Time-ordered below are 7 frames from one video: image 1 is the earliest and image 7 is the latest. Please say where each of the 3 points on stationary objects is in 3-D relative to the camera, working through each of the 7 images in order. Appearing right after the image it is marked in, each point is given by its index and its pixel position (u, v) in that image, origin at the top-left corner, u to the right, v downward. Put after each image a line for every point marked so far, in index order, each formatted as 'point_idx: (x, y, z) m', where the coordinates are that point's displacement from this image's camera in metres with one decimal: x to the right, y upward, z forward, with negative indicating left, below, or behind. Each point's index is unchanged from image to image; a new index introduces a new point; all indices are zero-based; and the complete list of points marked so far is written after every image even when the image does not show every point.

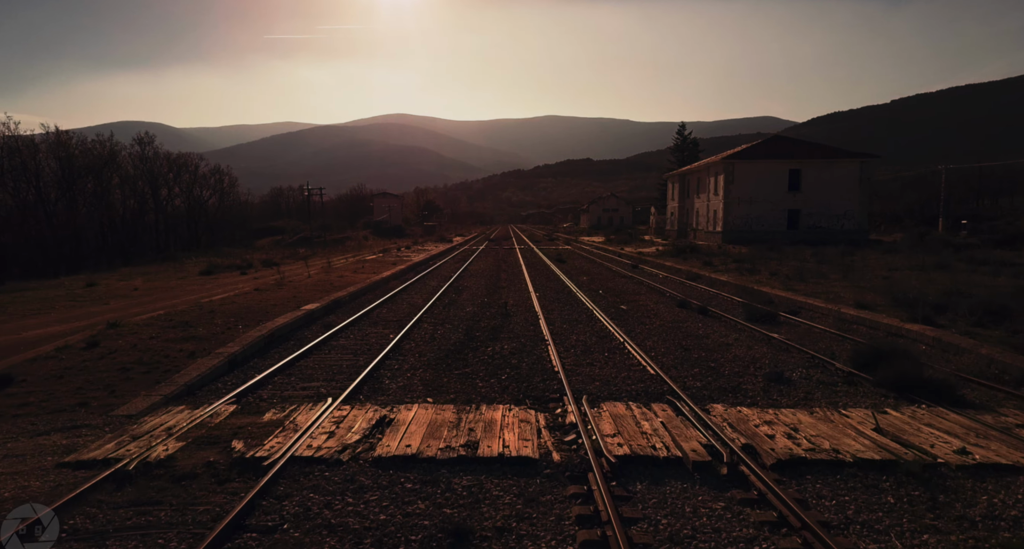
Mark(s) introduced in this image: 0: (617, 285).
0: (+3.1, -0.4, +18.1) m
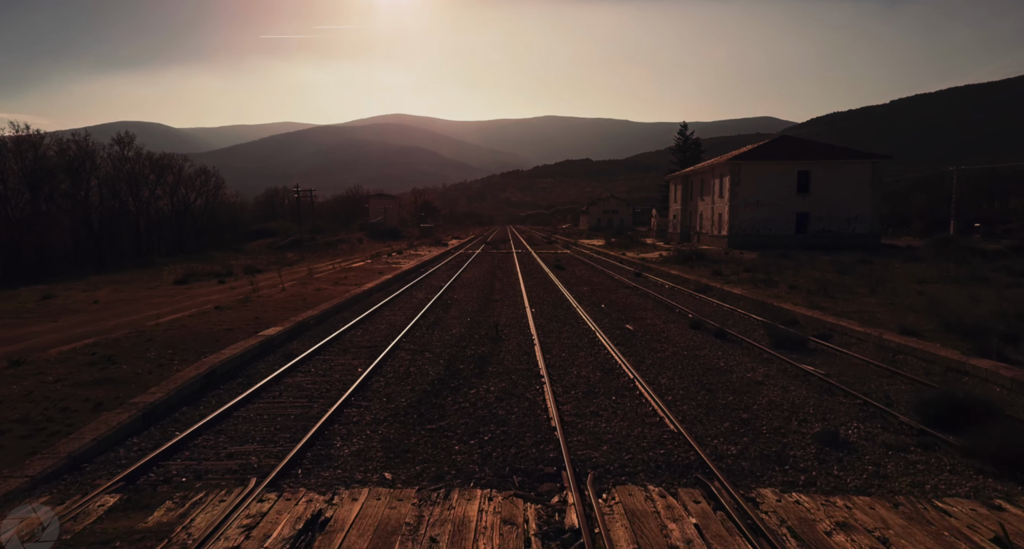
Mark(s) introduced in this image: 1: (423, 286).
0: (+3.0, -0.7, +16.6) m
1: (-2.9, -0.4, +19.8) m
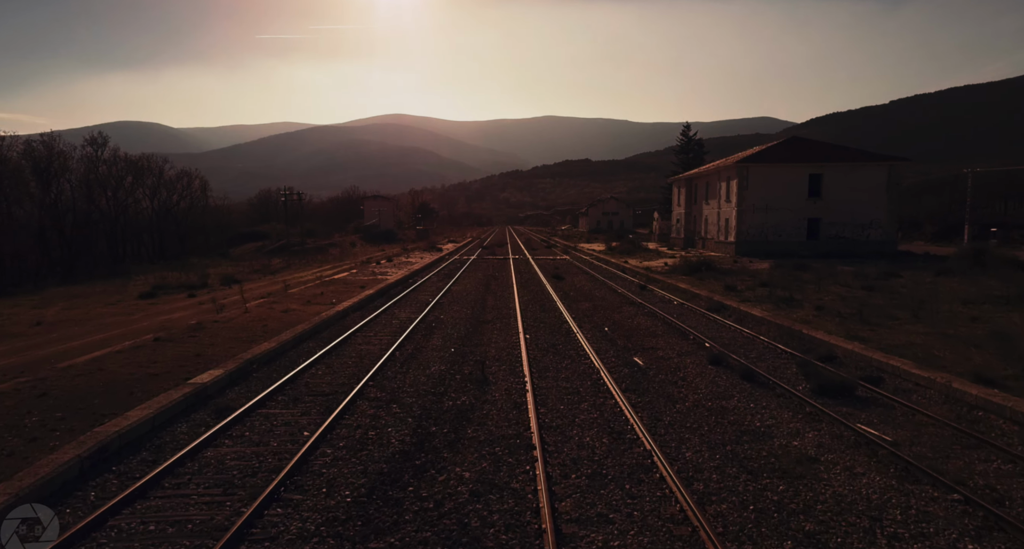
0: (+2.8, -1.1, +14.9) m
1: (-3.1, -0.8, +18.0) m
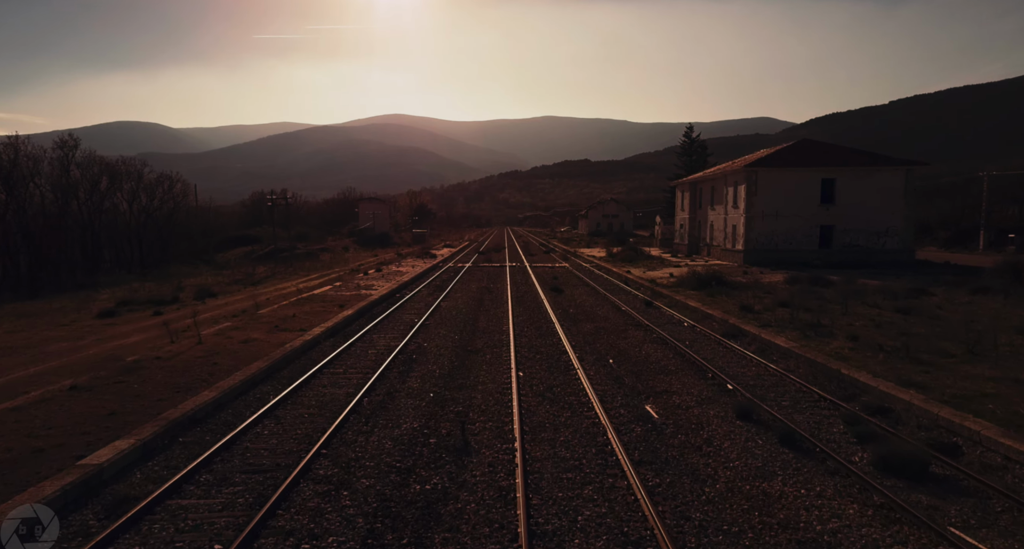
0: (+2.6, -1.6, +13.2) m
1: (-3.3, -1.3, +16.3) m
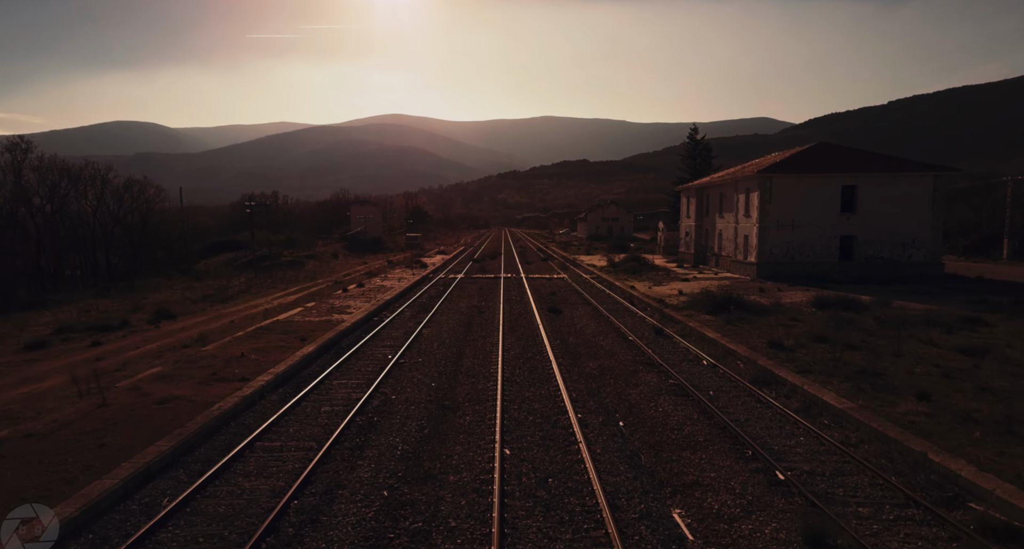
0: (+2.4, -2.3, +10.7) m
1: (-3.5, -2.0, +13.9) m
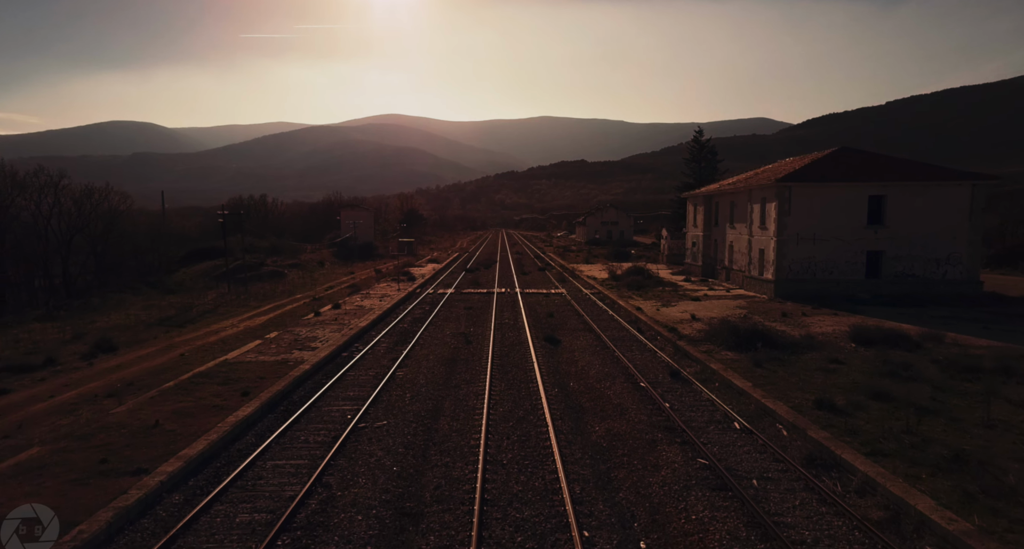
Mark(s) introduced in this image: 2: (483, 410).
0: (+2.1, -3.1, +8.0) m
1: (-3.8, -2.8, +11.1) m
2: (-0.6, -2.7, +12.2) m
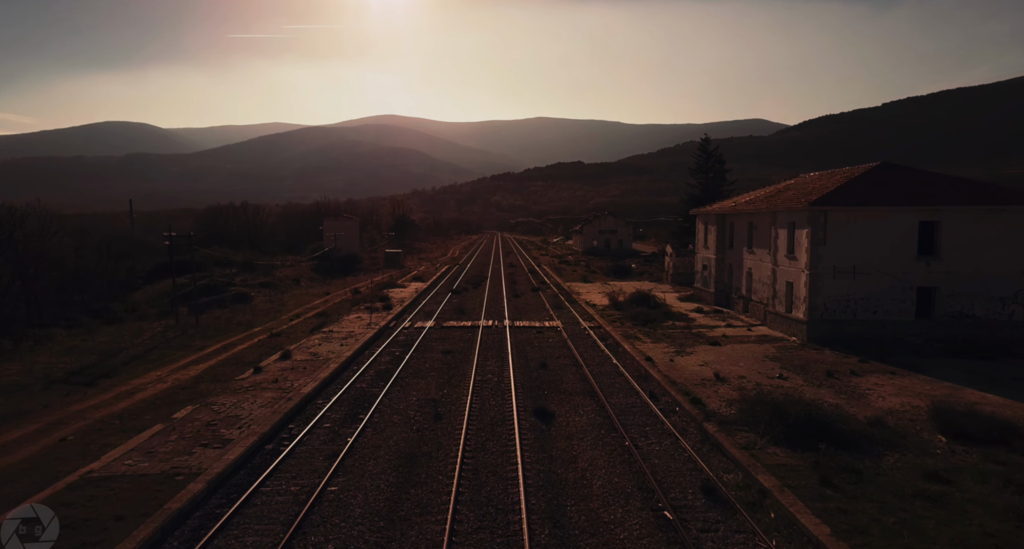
0: (+1.7, -4.6, +3.9) m
1: (-4.2, -4.2, +7.0) m
2: (-1.0, -4.2, +8.0) m
